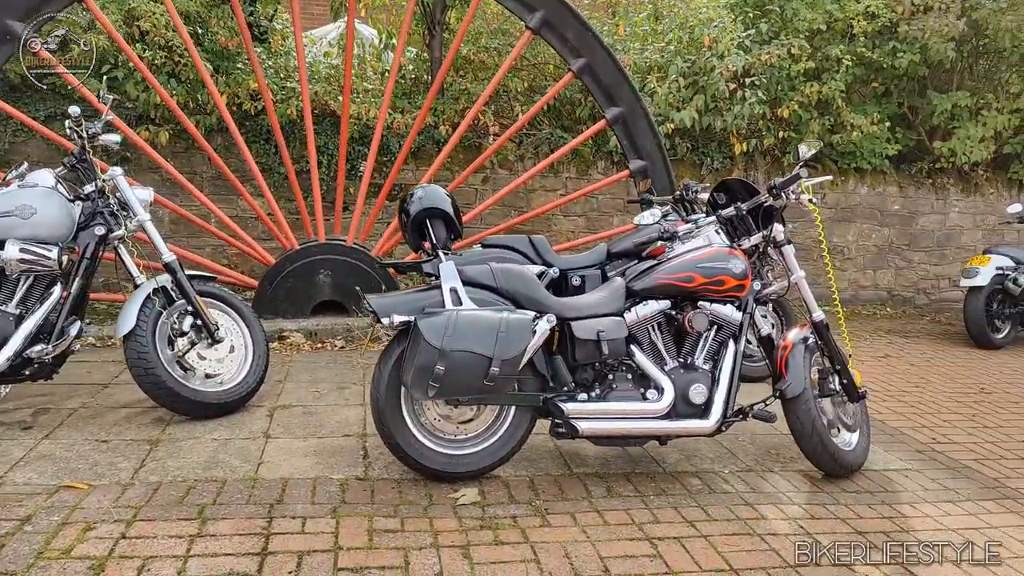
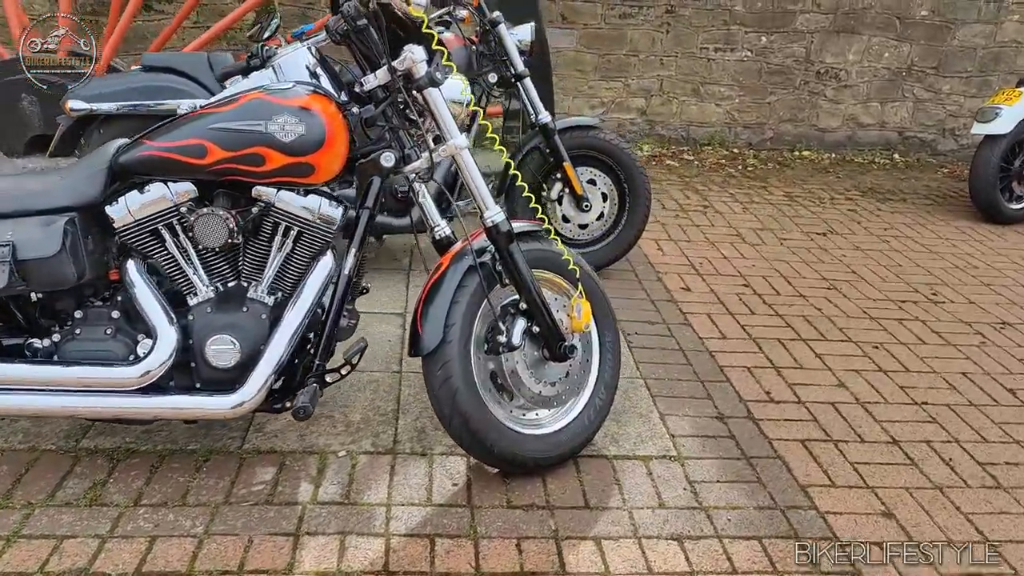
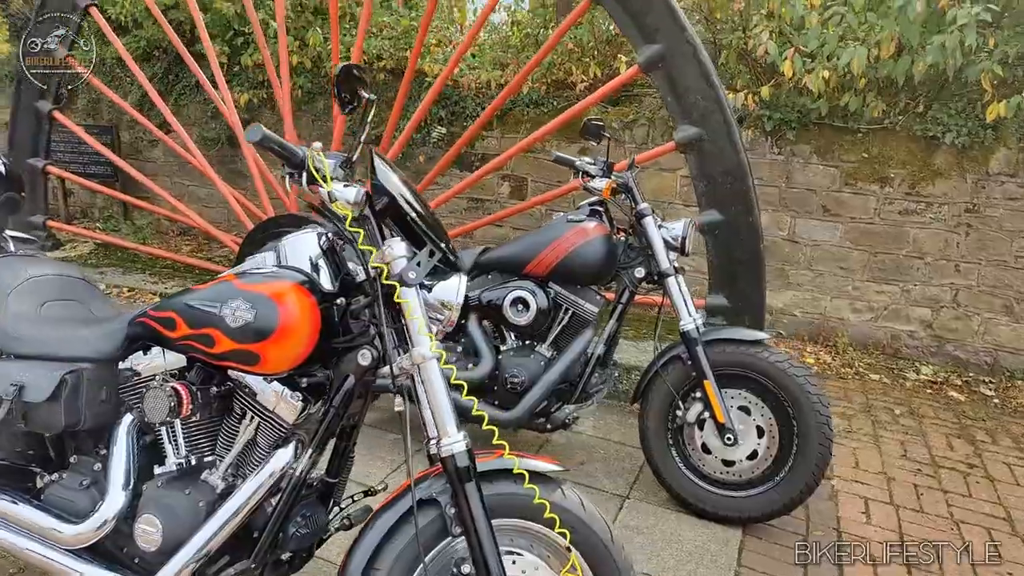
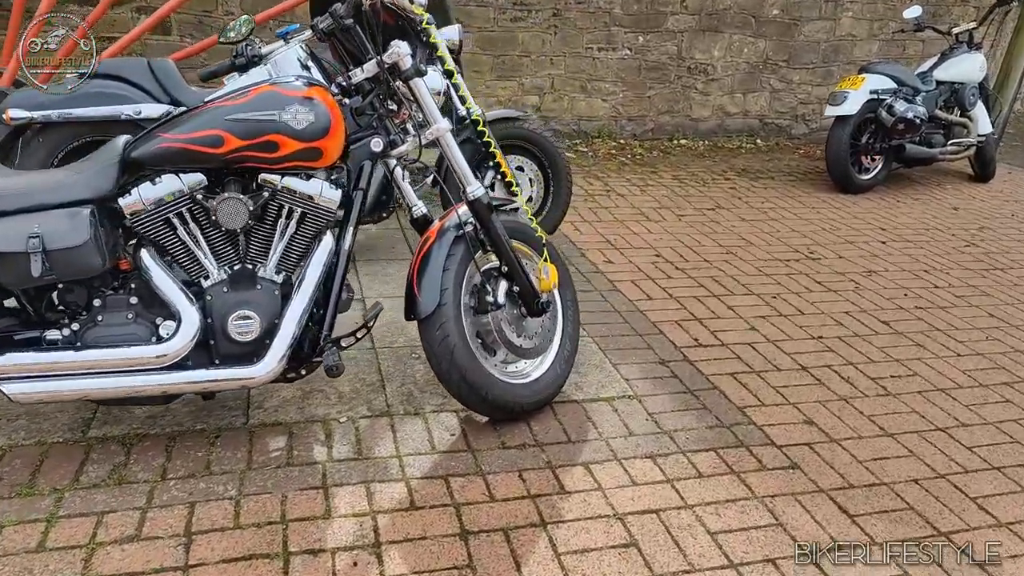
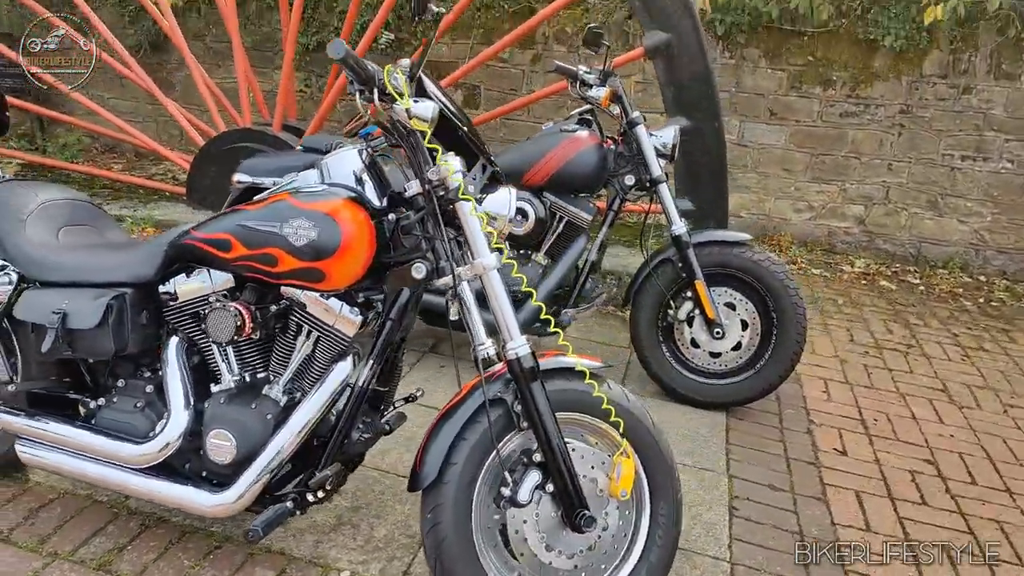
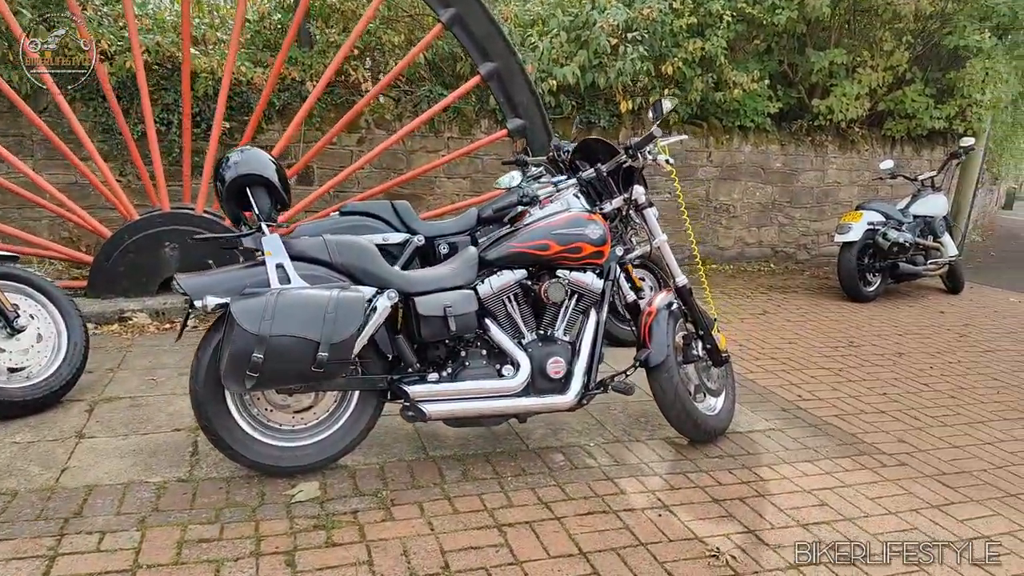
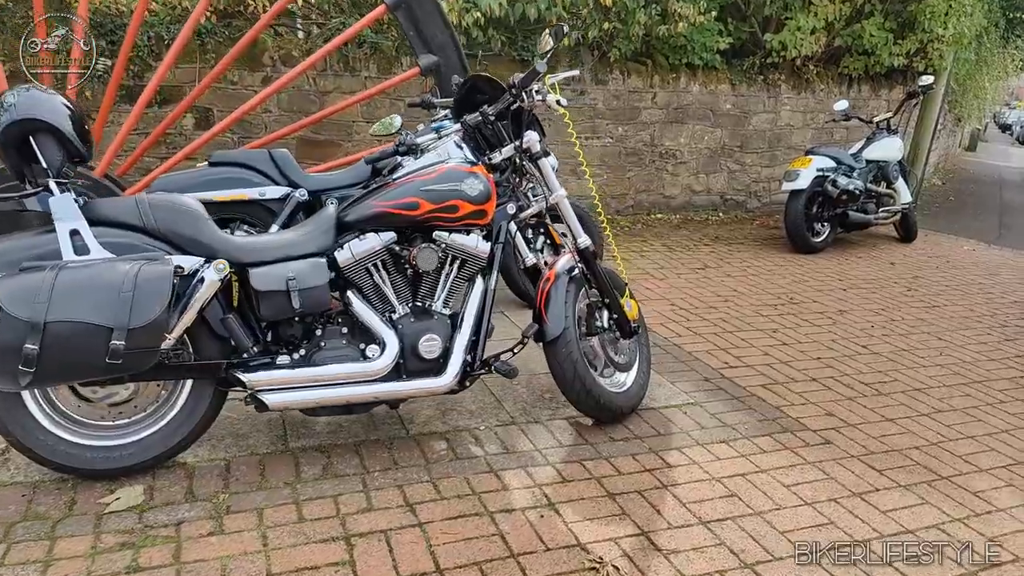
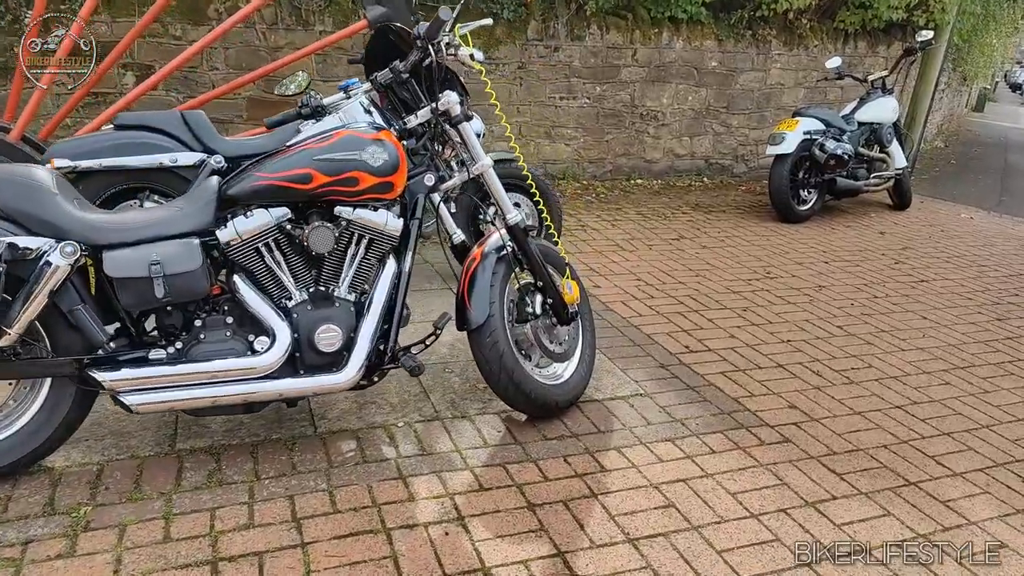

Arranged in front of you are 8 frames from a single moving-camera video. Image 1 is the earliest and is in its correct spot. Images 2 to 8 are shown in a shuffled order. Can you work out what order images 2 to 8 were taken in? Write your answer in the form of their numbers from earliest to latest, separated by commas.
6, 7, 8, 4, 2, 5, 3
